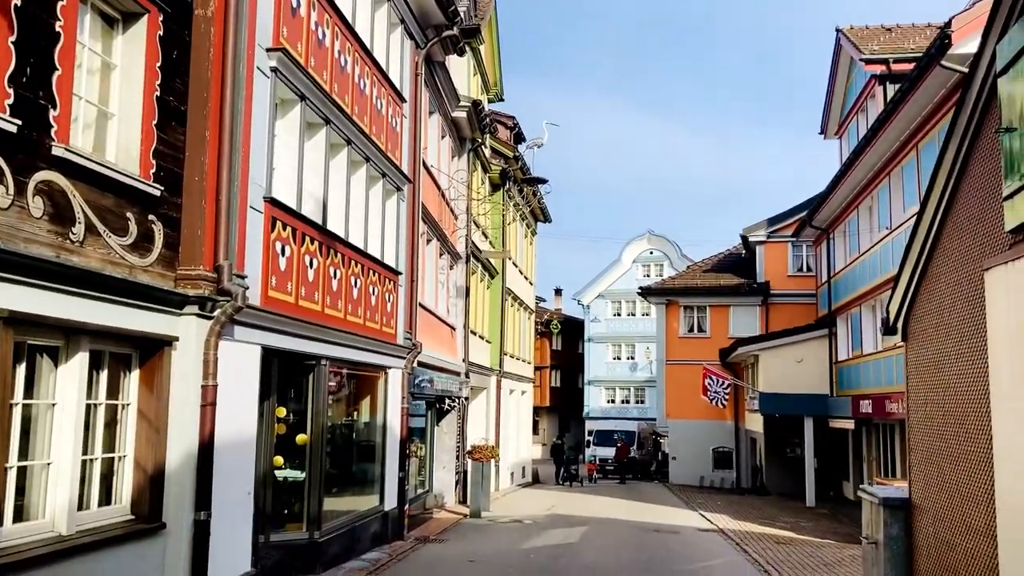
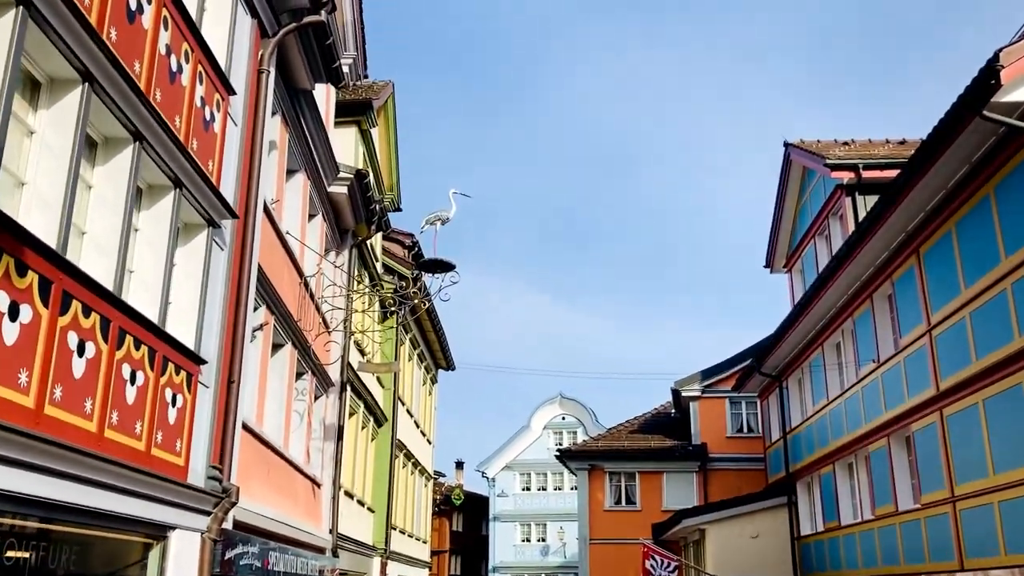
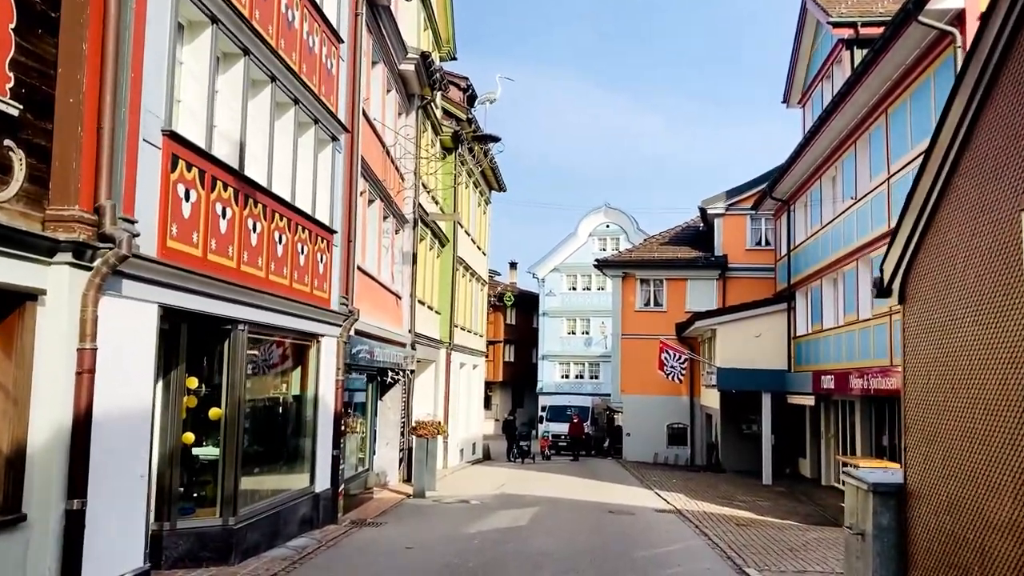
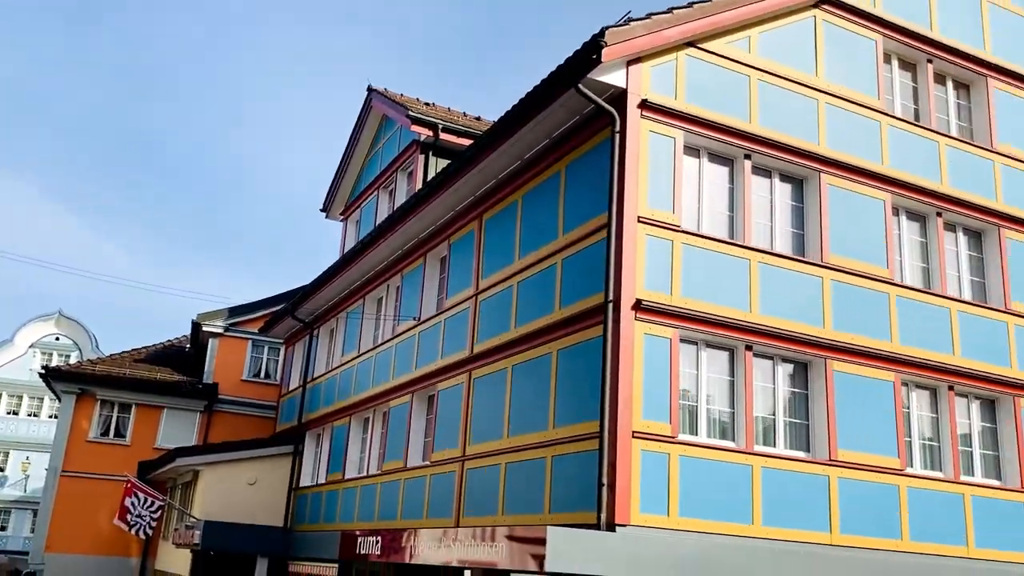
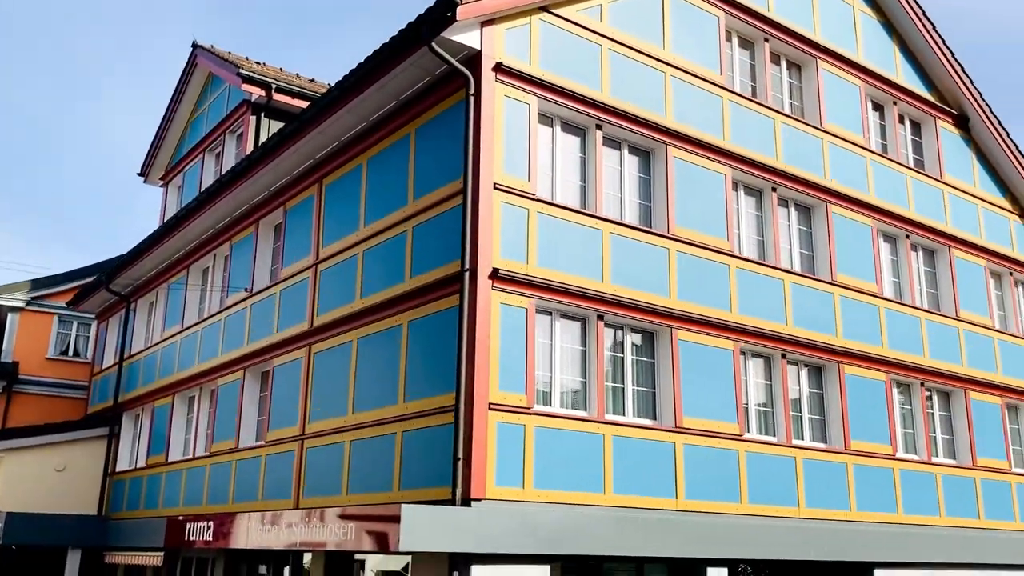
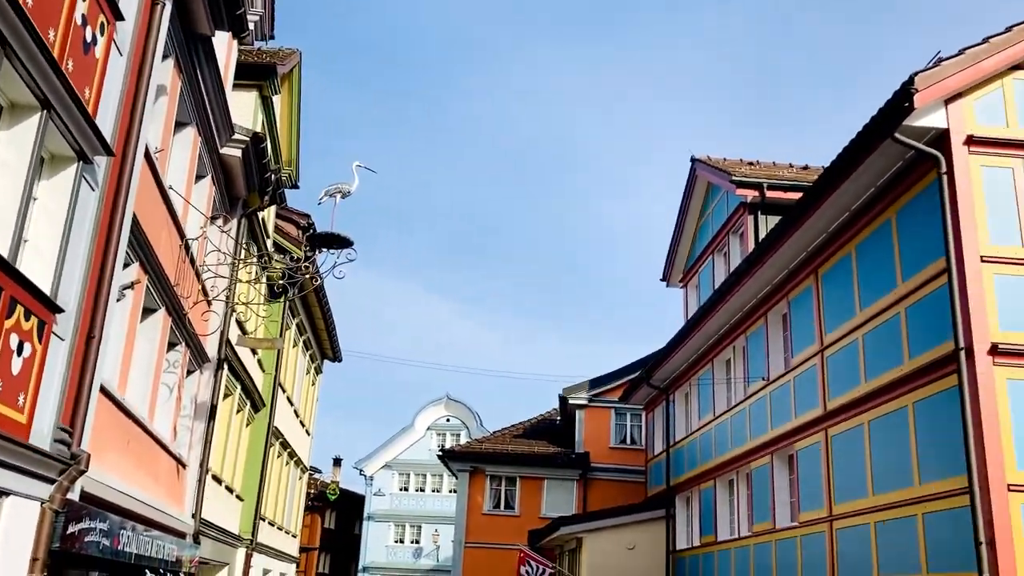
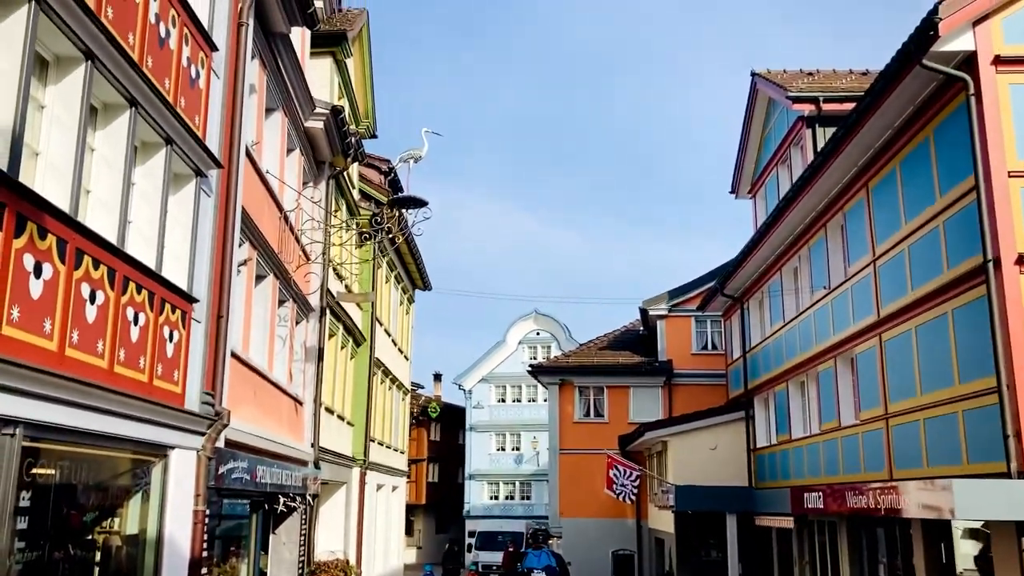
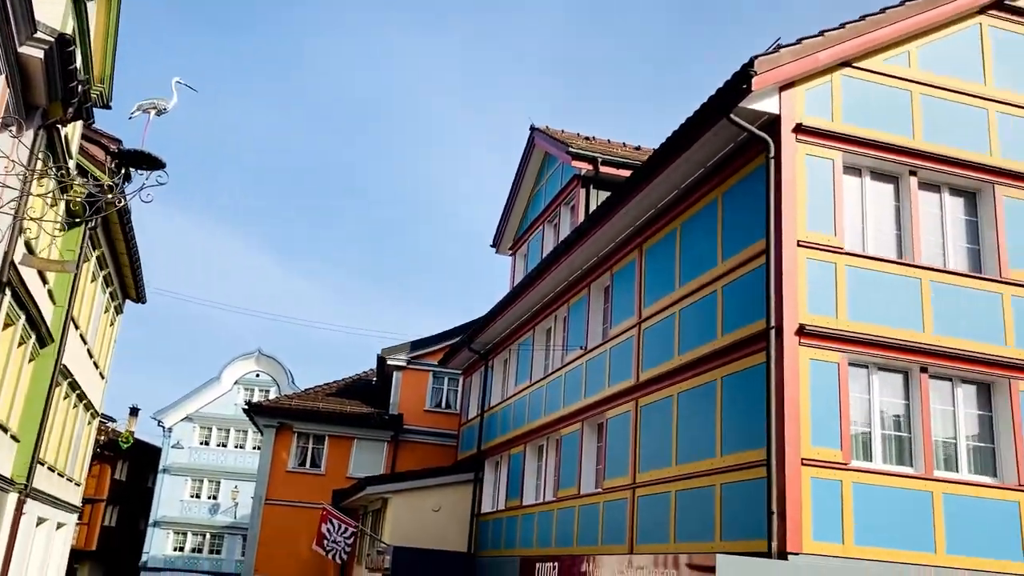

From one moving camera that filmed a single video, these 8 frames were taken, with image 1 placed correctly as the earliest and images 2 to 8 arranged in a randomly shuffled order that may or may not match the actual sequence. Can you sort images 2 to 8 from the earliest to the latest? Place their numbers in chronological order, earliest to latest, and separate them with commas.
3, 7, 2, 6, 8, 4, 5
